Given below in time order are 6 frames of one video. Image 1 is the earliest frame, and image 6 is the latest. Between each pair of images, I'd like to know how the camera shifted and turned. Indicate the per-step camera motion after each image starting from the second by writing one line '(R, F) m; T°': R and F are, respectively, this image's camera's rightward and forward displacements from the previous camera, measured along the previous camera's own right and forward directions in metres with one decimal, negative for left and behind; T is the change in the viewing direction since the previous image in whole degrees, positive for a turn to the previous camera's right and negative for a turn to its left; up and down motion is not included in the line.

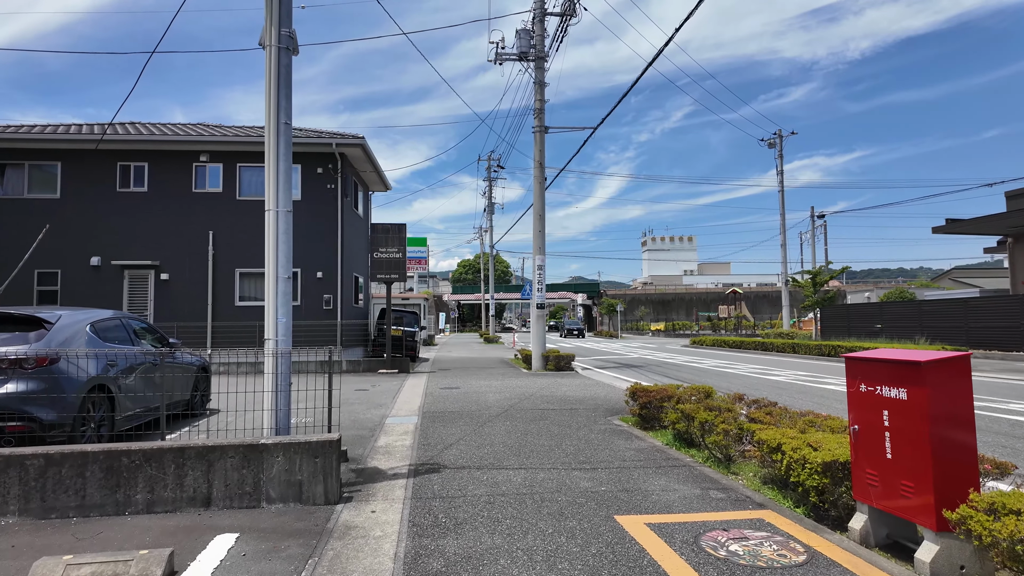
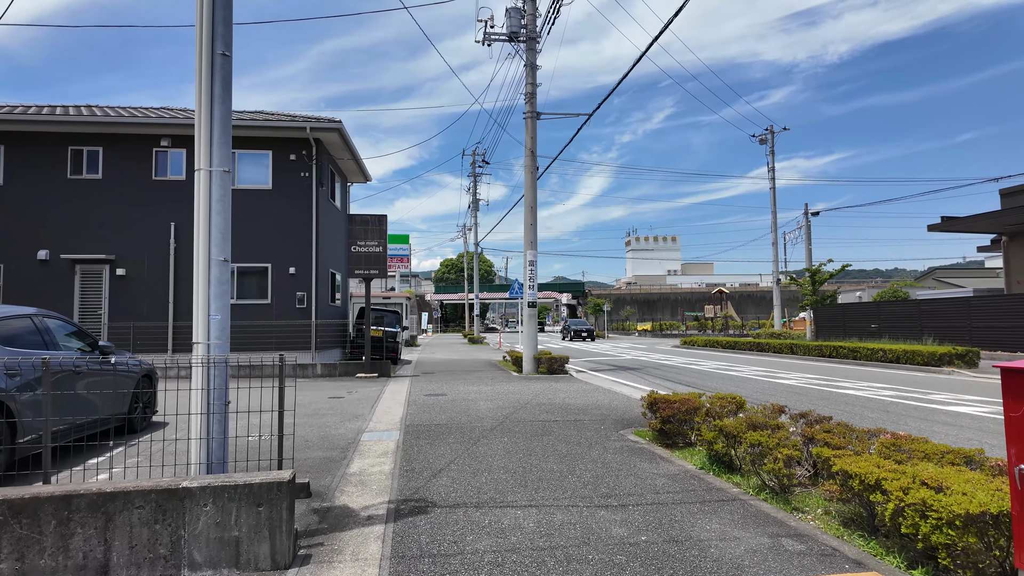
(-0.2, +1.2) m; +2°
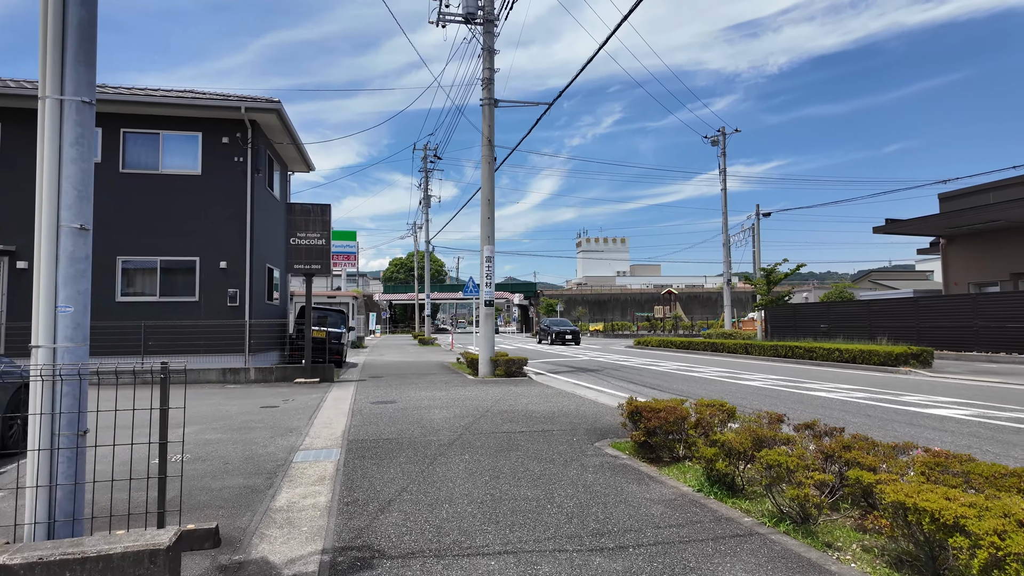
(-0.1, +1.0) m; +5°
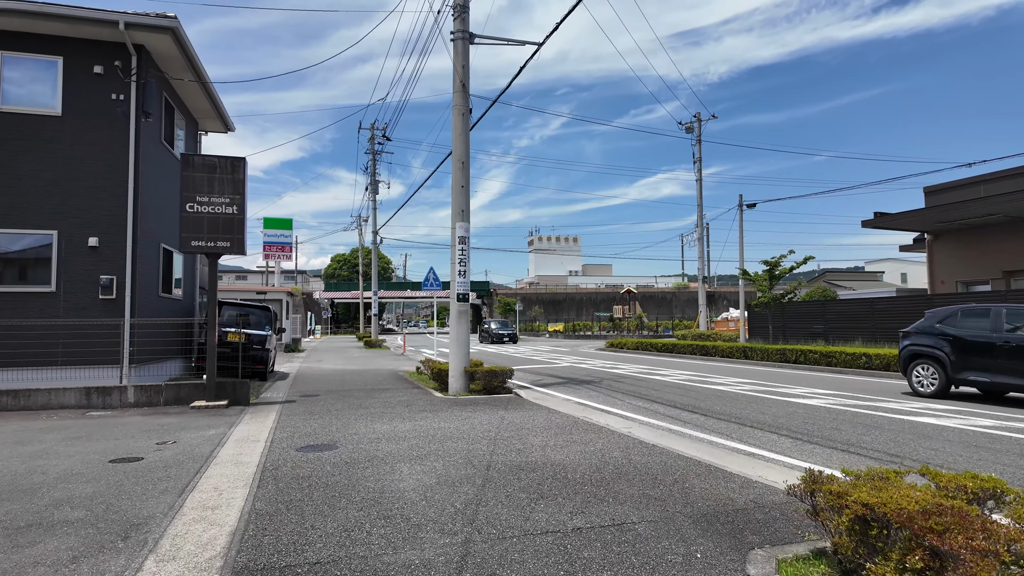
(-0.7, +3.6) m; +5°
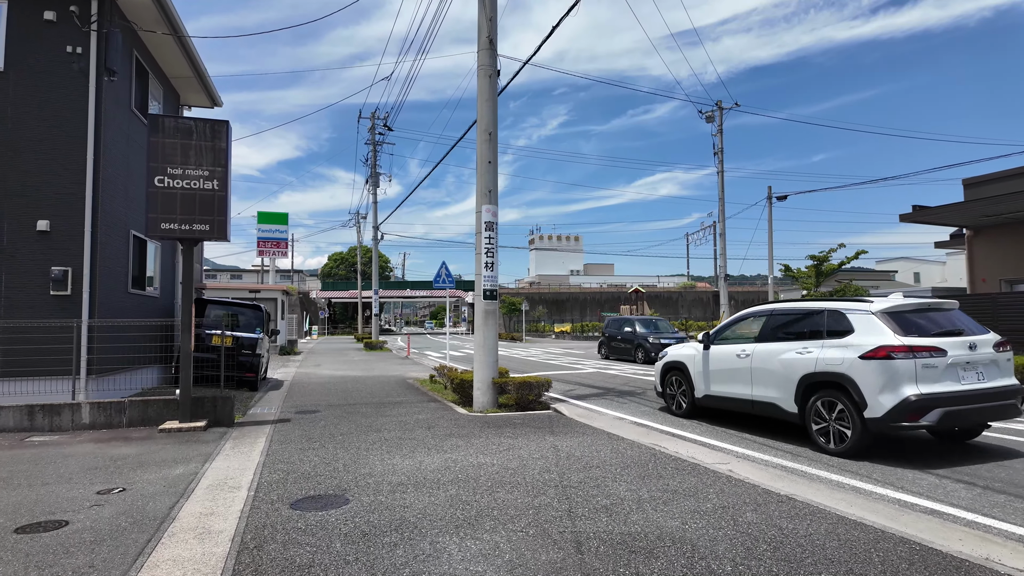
(-0.7, +1.9) m; 0°
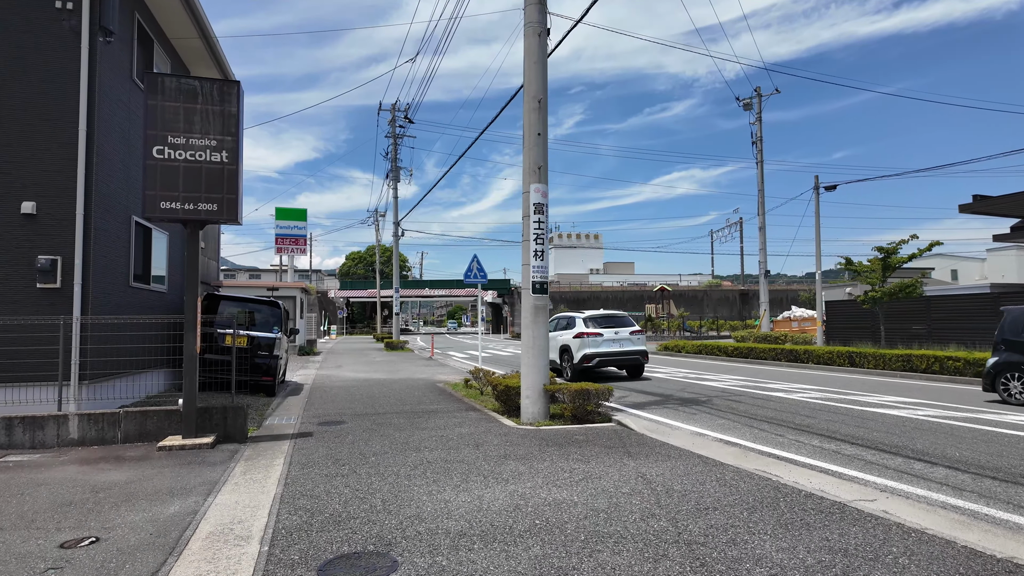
(-0.6, +1.4) m; -2°
